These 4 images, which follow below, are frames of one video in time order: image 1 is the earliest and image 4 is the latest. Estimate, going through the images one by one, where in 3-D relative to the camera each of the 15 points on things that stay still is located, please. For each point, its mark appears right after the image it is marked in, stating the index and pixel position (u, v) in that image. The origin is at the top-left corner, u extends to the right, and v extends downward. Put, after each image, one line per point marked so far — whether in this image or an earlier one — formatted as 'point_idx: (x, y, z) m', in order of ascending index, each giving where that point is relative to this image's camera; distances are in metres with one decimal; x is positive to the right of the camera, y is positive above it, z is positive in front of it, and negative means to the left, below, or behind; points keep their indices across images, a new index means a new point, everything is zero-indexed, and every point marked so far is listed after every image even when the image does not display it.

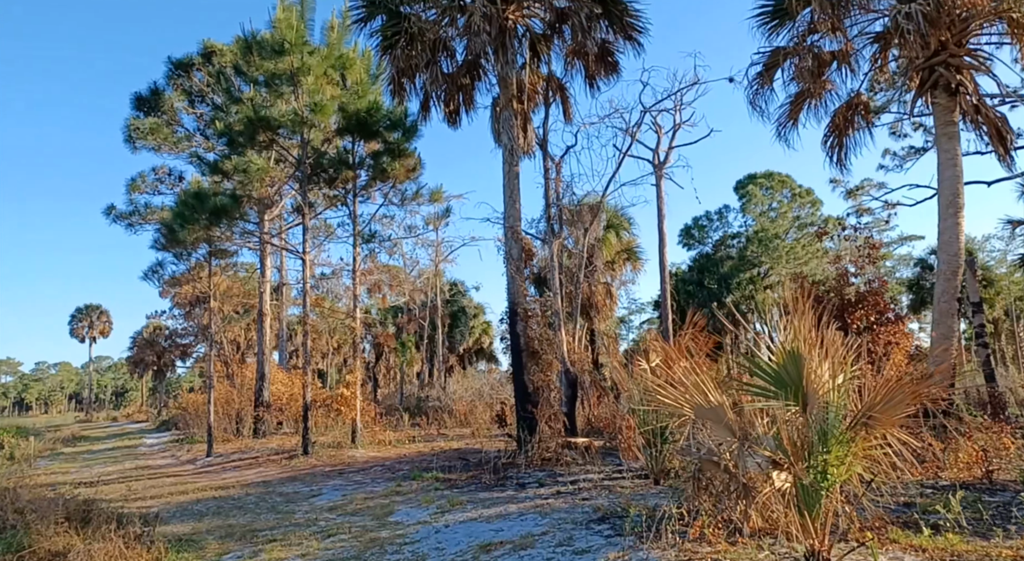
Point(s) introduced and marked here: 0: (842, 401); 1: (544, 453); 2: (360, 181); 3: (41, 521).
0: (+1.9, -0.7, +3.9) m
1: (+0.4, -2.3, +9.0) m
2: (-3.2, +2.1, +14.2) m
3: (-5.5, -3.0, +8.1) m
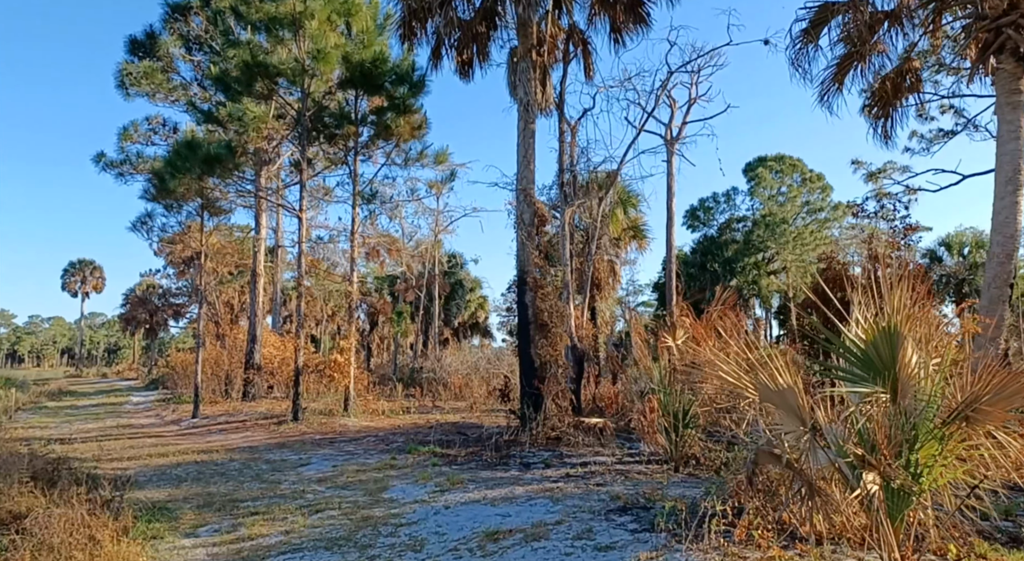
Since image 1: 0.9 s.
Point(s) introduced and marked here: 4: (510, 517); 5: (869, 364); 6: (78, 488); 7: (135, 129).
0: (+2.0, -0.5, +3.3) m
1: (+0.5, -1.8, +8.4) m
2: (-2.9, +2.8, +13.5) m
3: (-5.5, -2.3, +7.5) m
4: (0.0, -1.8, +5.3) m
5: (+1.7, -0.4, +3.3) m
6: (-4.5, -2.1, +7.1) m
7: (-9.5, +3.9, +17.3) m
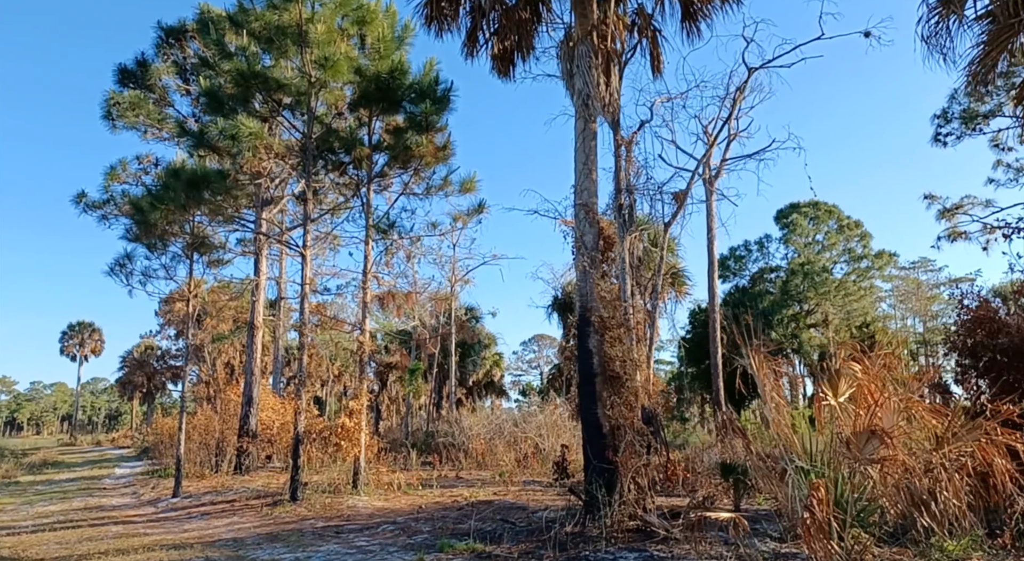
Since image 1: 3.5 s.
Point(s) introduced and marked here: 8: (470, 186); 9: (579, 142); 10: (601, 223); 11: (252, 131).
0: (+2.6, -0.4, +1.3) m
1: (+1.1, -2.2, +6.2) m
2: (-2.3, +2.0, +11.7) m
3: (-4.9, -2.6, +5.3) m
4: (+0.6, -1.9, +3.2) m
5: (+2.3, -0.3, +1.3) m
6: (-3.8, -2.4, +4.9) m
7: (-8.8, +2.6, +15.7) m
8: (-0.7, +1.6, +11.6) m
9: (+0.7, +1.5, +7.2) m
10: (+0.9, +0.6, +7.1) m
11: (-3.8, +2.2, +10.2) m
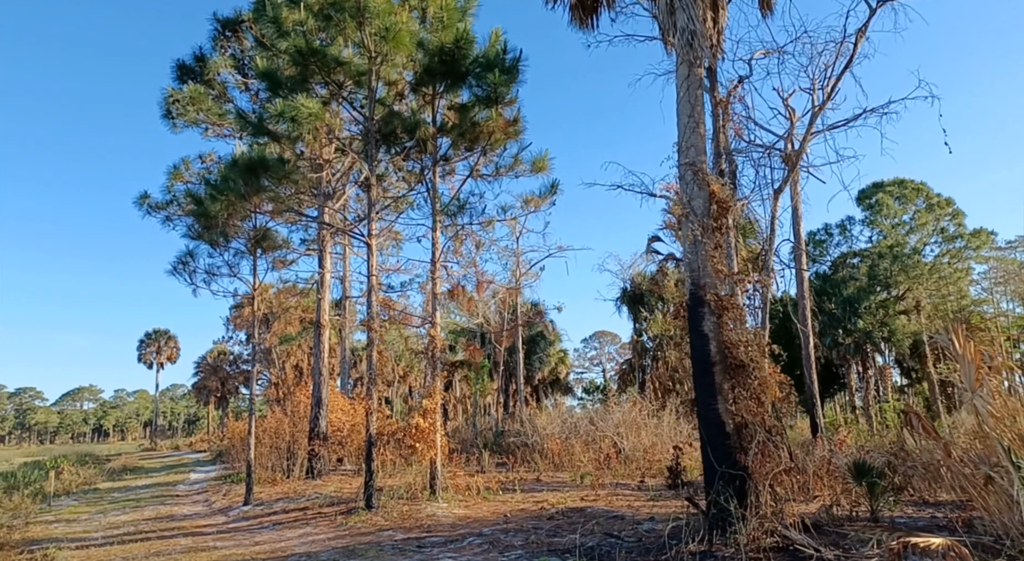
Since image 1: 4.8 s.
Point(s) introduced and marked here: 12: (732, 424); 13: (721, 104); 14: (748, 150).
0: (+3.0, -0.1, +0.1) m
1: (+2.0, -1.9, +5.1) m
2: (-1.1, +2.1, +10.9) m
3: (-4.0, -2.6, +4.7) m
4: (+1.2, -1.7, +2.2) m
5: (+2.6, 0.0, +0.1) m
6: (-3.1, -2.4, +4.3) m
7: (-7.3, +2.5, +15.5) m
8: (+0.5, +1.8, +10.7) m
9: (+1.5, +1.7, +6.1) m
10: (+1.8, +0.9, +6.0) m
11: (-2.8, +2.2, +9.6) m
12: (+1.9, -1.2, +5.7) m
13: (+2.4, +2.1, +8.1) m
14: (+2.7, +1.5, +8.2) m
